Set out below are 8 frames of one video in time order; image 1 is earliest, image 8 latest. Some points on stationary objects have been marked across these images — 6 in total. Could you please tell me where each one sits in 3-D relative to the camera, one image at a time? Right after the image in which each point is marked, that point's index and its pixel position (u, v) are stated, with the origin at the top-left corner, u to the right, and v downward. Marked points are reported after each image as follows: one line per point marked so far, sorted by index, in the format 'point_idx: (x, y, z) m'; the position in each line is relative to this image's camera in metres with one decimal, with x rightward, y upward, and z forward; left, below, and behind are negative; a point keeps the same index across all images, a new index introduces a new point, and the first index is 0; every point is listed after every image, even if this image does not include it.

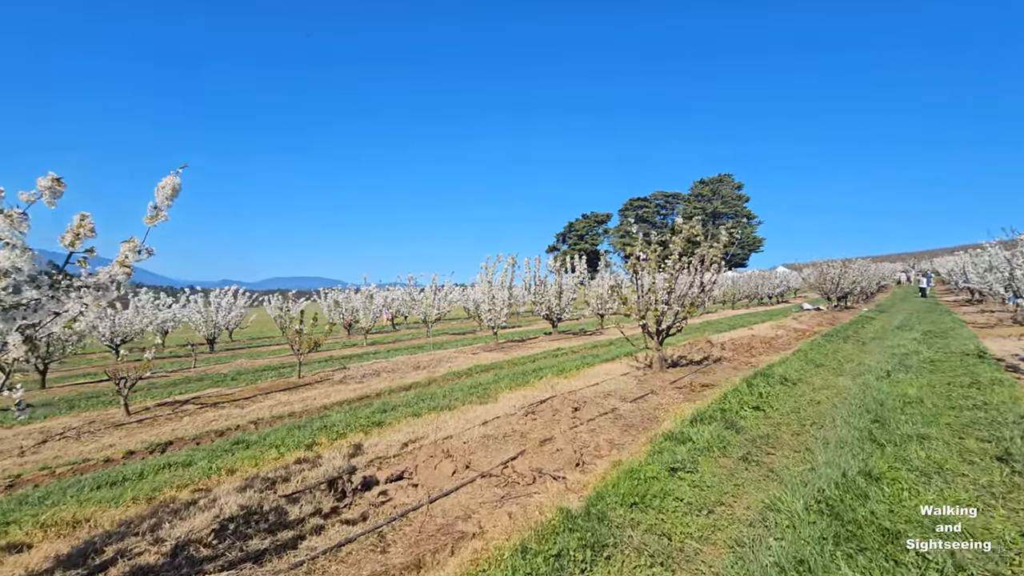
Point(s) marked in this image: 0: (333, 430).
0: (-4.1, -3.3, +11.8) m
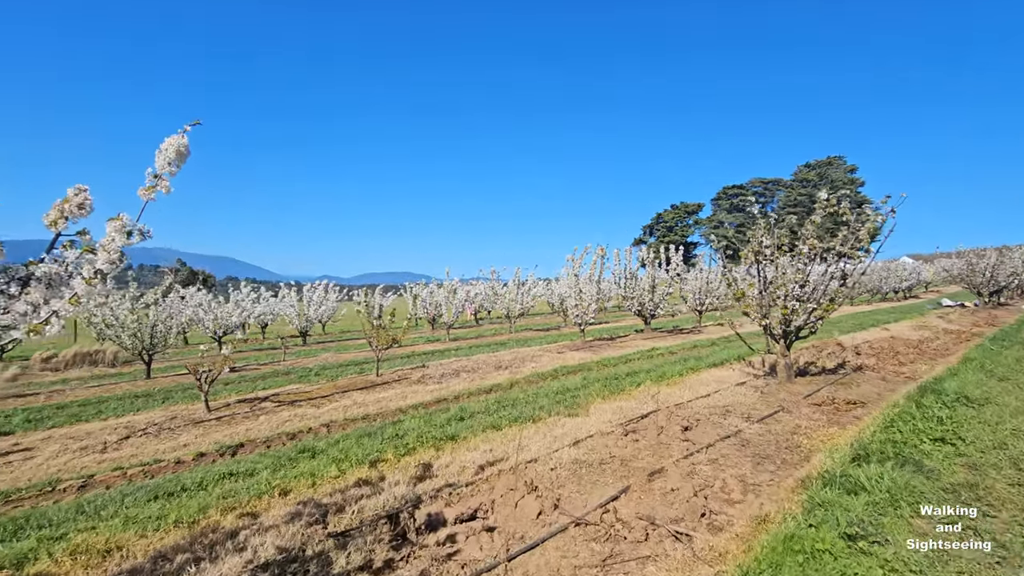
0: (-2.2, -3.2, +10.5) m
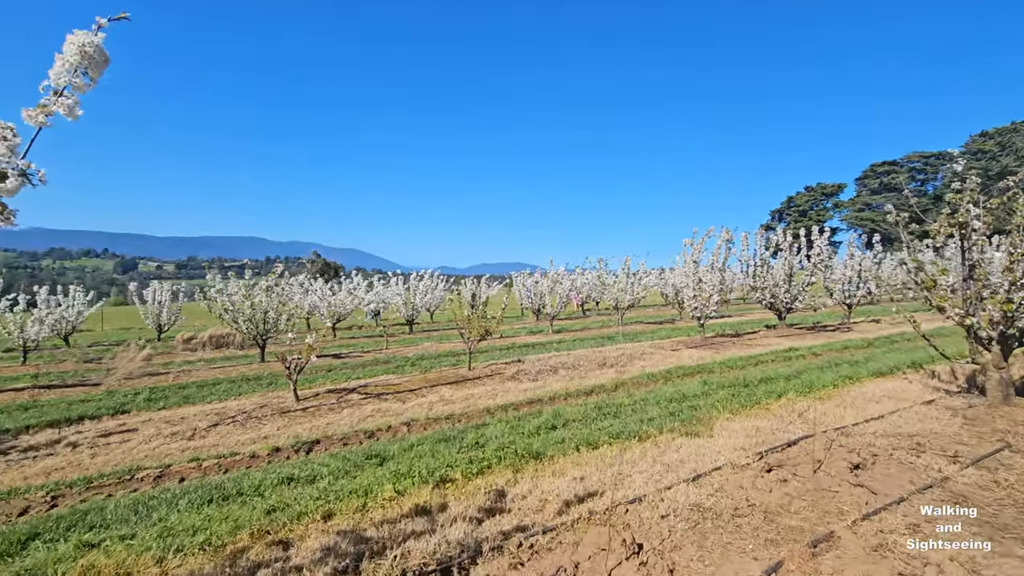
0: (-0.6, -2.9, +8.8) m
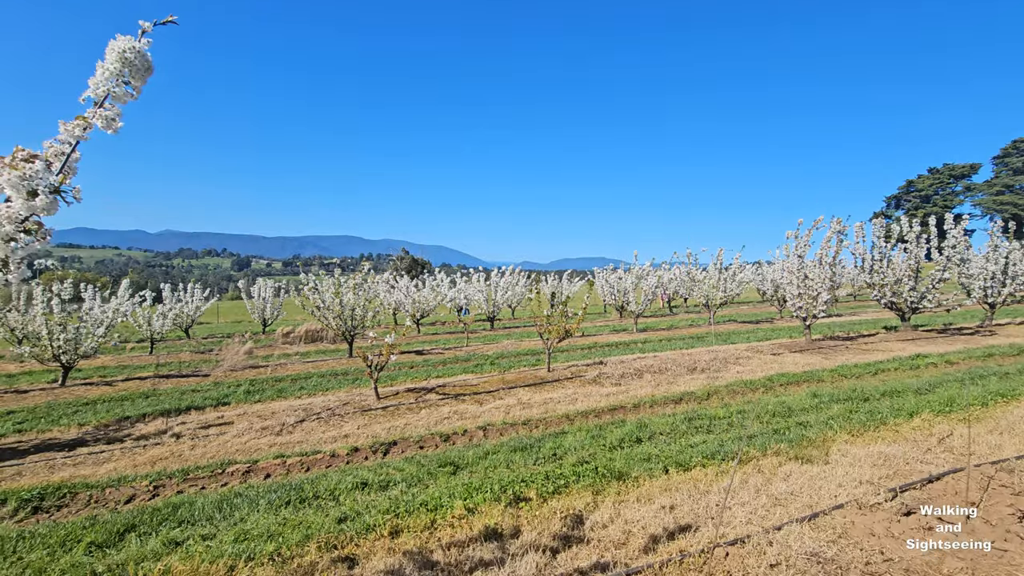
0: (+0.7, -2.9, +8.1) m
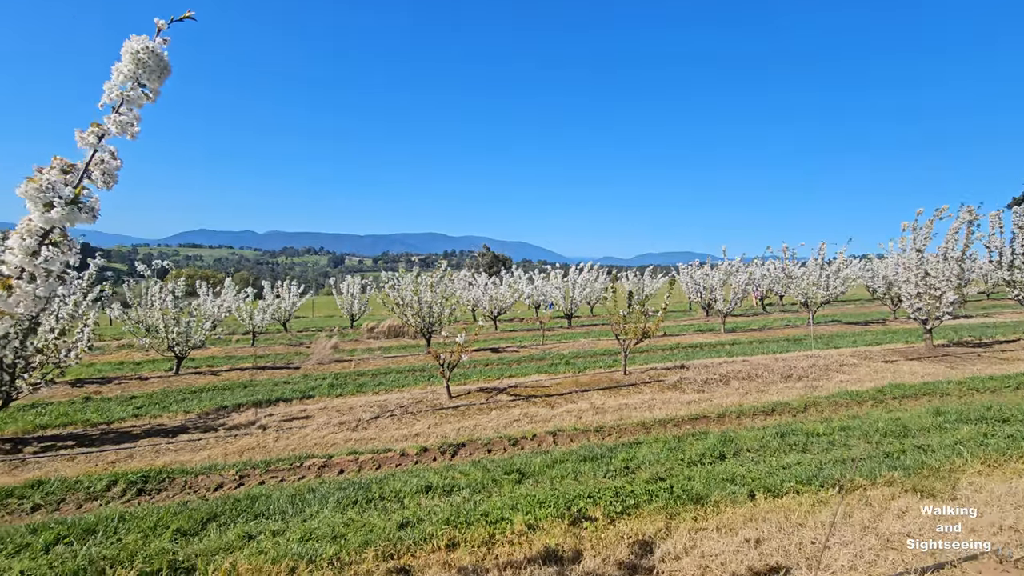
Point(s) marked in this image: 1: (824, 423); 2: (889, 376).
0: (+1.7, -3.0, +7.5) m
1: (+6.8, -2.9, +11.1) m
2: (+11.0, -2.5, +15.0) m
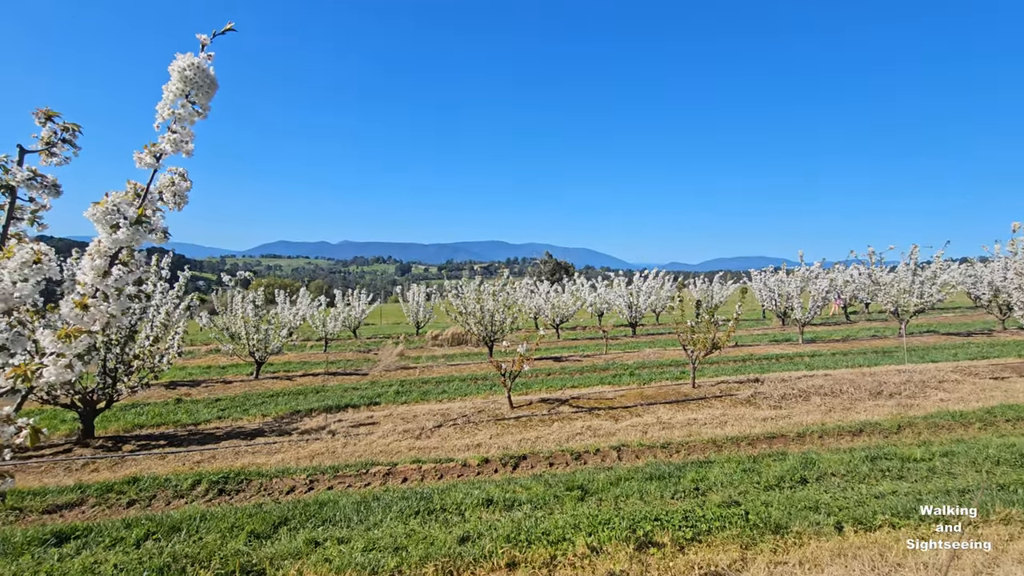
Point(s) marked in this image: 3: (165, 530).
0: (+2.5, -3.1, +7.1) m
1: (+8.0, -3.1, +10.0) m
2: (+12.7, -2.8, +13.3) m
3: (-5.6, -3.9, +8.3) m
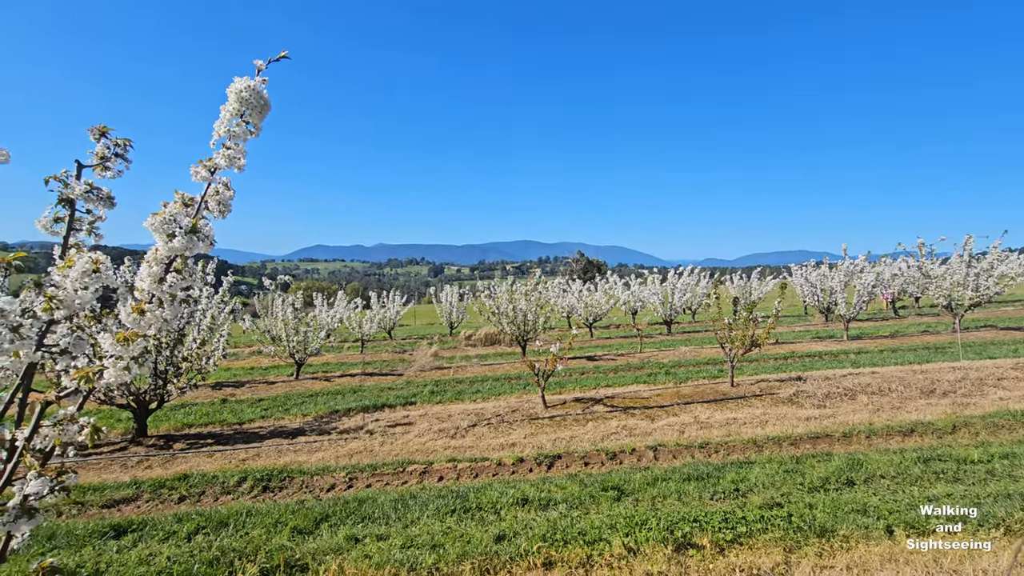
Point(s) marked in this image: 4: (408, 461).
0: (+3.0, -3.1, +6.9) m
1: (+8.7, -3.0, +9.5) m
2: (+13.5, -2.5, +12.5) m
3: (-5.0, -4.0, +8.6) m
4: (-2.3, -3.9, +11.5) m
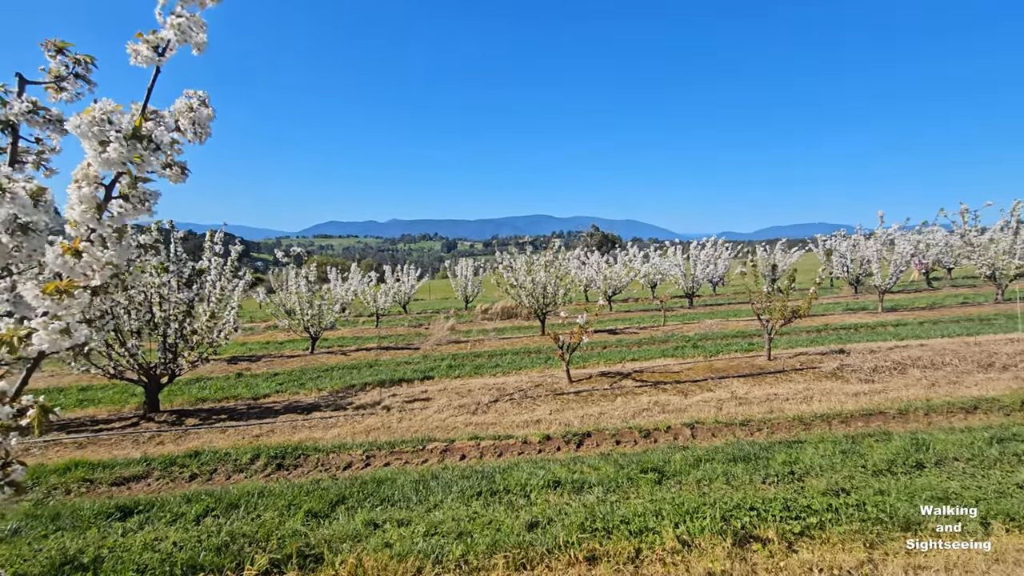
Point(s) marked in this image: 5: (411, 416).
0: (+3.4, -2.6, +6.1) m
1: (+9.2, -2.3, +8.6) m
2: (+14.1, -1.7, +11.4) m
3: (-4.5, -3.4, +8.1) m
4: (-1.8, -3.2, +10.9) m
5: (-2.4, -3.1, +12.4) m
